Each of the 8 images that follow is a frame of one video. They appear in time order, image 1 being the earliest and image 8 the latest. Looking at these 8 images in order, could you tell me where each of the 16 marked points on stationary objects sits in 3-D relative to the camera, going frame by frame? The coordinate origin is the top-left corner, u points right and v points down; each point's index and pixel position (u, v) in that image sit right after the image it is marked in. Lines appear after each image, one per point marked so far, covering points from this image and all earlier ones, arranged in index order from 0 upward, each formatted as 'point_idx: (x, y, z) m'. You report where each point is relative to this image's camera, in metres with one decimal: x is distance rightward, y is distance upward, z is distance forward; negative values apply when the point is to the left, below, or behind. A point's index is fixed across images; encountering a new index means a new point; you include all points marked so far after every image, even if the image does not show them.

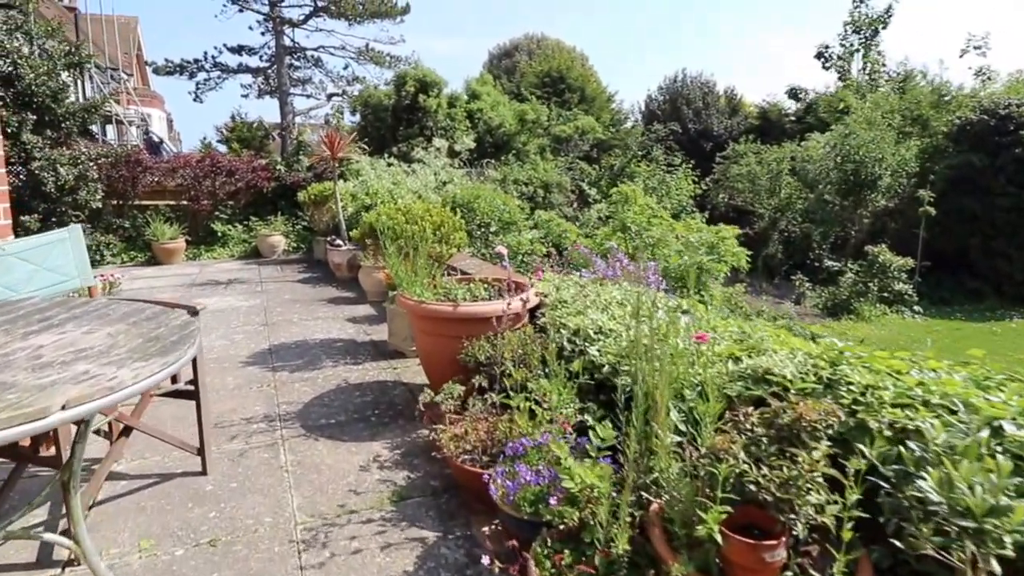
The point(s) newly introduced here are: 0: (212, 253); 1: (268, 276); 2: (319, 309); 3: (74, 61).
0: (-4.6, +0.5, +9.2) m
1: (-3.1, +0.1, +7.6) m
2: (-1.8, -0.2, +5.7) m
3: (-5.8, +3.0, +7.9) m
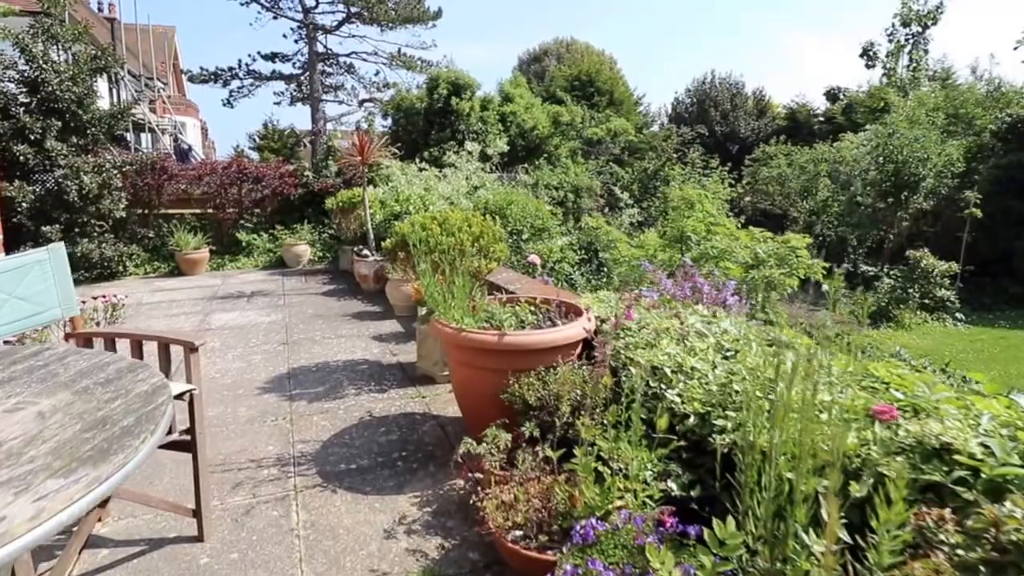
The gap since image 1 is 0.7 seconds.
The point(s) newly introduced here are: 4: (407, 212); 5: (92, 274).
0: (-4.1, +0.4, +8.9) m
1: (-2.6, 0.0, +7.2) m
2: (-1.5, -0.3, +5.3) m
3: (-5.4, +2.9, +7.7) m
4: (-1.2, +0.9, +7.0) m
5: (-5.5, +0.2, +7.8) m
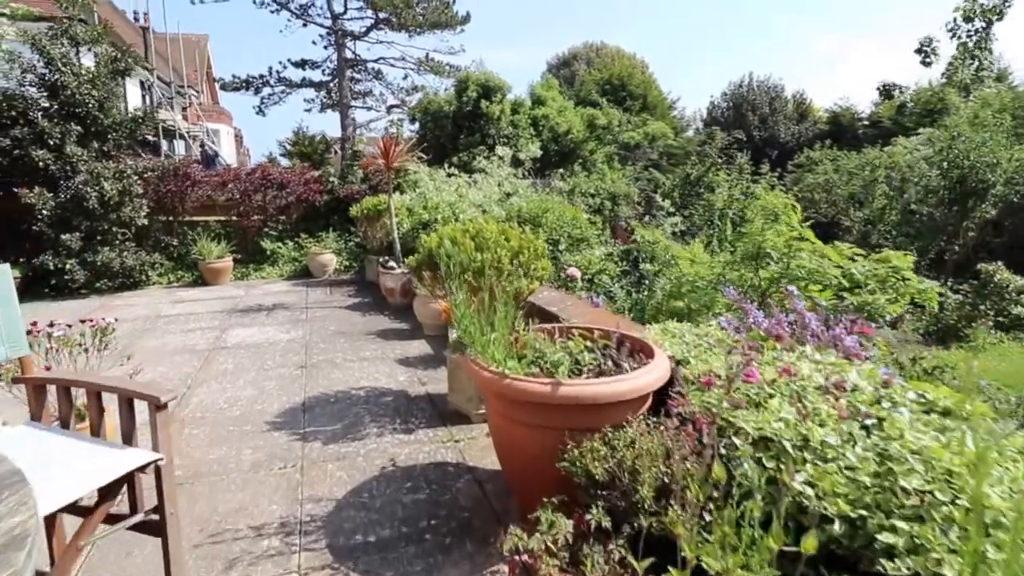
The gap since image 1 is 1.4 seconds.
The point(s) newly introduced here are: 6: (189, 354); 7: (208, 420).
0: (-3.6, +0.2, +8.6) m
1: (-2.2, -0.1, +6.8) m
2: (-1.2, -0.5, +4.9) m
3: (-4.9, +2.7, +7.5) m
4: (-0.8, +0.7, +6.6) m
5: (-5.0, +0.1, +7.5) m
6: (-2.5, -0.5, +4.6) m
7: (-1.7, -0.8, +3.4) m
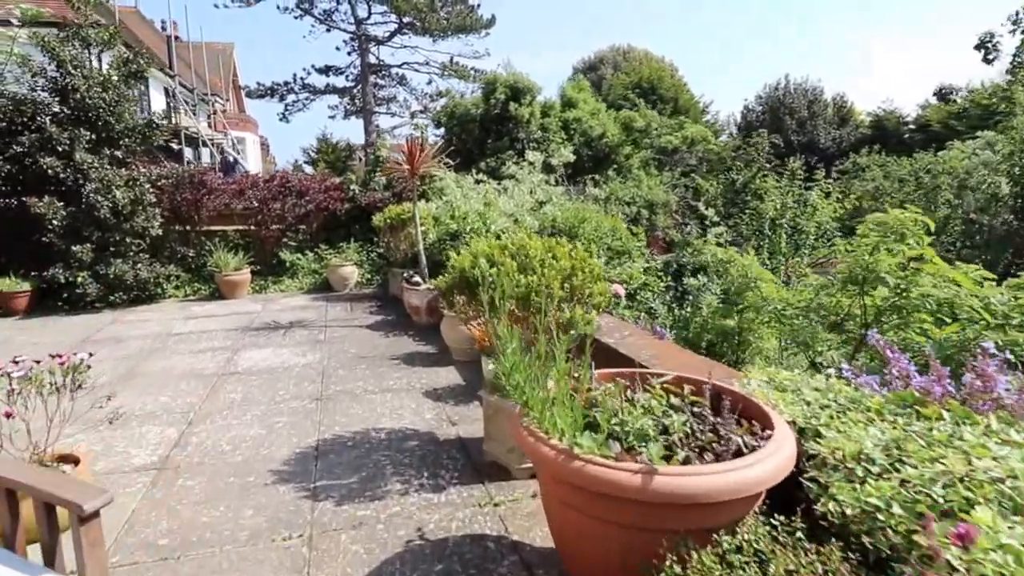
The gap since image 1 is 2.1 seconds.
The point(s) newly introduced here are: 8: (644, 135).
0: (-3.2, 0.0, +8.2) m
1: (-1.9, -0.3, +6.3) m
2: (-0.9, -0.6, +4.4) m
3: (-4.5, +2.6, +7.1) m
4: (-0.5, +0.6, +6.1) m
5: (-4.6, -0.1, +7.2) m
6: (-2.2, -0.6, +4.2) m
7: (-1.5, -0.9, +2.9) m
8: (+2.9, +3.4, +13.1) m
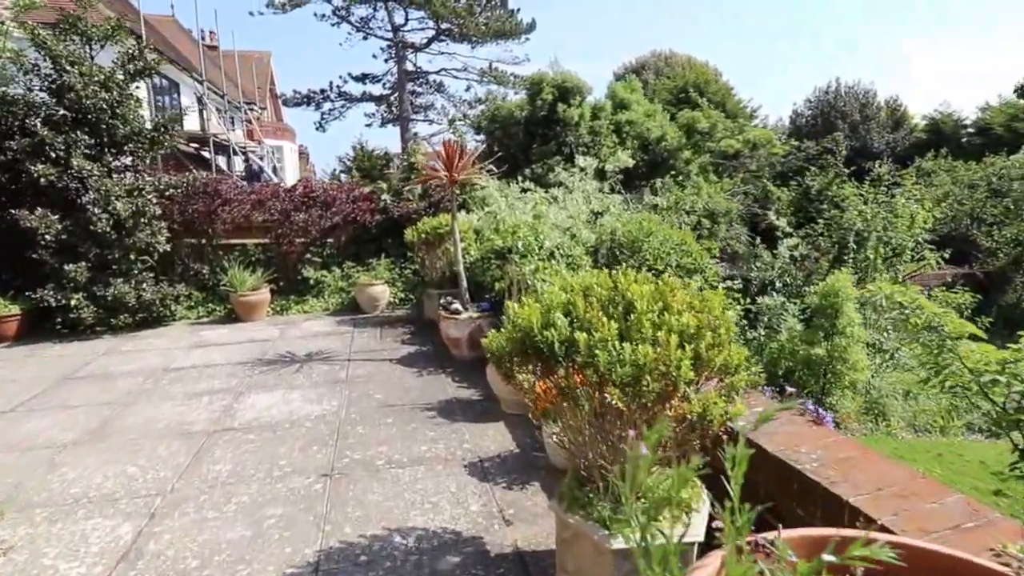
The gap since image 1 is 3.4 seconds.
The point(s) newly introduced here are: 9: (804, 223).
0: (-2.6, -0.2, +7.4) m
1: (-1.4, -0.5, +5.5) m
2: (-0.5, -0.8, +3.4) m
3: (-4.0, +2.3, +6.5) m
4: (0.0, +0.3, +5.1) m
5: (-4.1, -0.3, +6.5) m
6: (-1.8, -0.8, +3.3) m
7: (-1.2, -1.1, +2.0) m
8: (+3.8, +3.0, +11.9) m
9: (+4.2, +0.9, +8.3) m
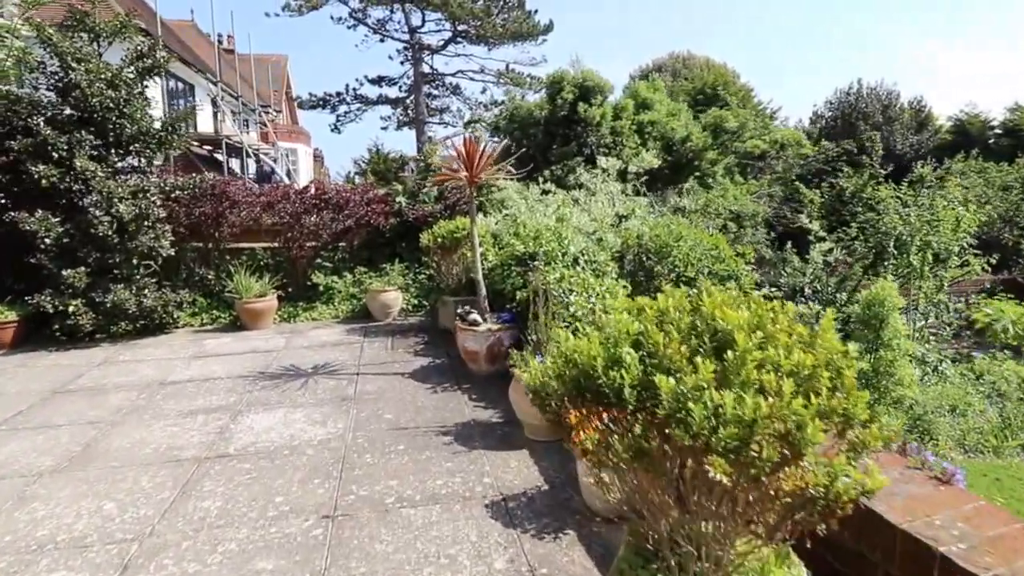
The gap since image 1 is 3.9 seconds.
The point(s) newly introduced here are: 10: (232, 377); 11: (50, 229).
0: (-2.3, -0.3, +7.0) m
1: (-1.2, -0.6, +5.1) m
2: (-0.4, -0.9, +3.1) m
3: (-3.7, +2.3, +6.2) m
4: (+0.2, +0.3, +4.7) m
5: (-3.9, -0.4, +6.2) m
6: (-1.7, -0.9, +3.0) m
7: (-1.1, -1.1, +1.7) m
8: (+4.2, +2.9, +11.5) m
9: (+4.4, +0.8, +7.9) m
10: (-2.2, -0.7, +4.8) m
11: (-4.5, +0.6, +5.8) m
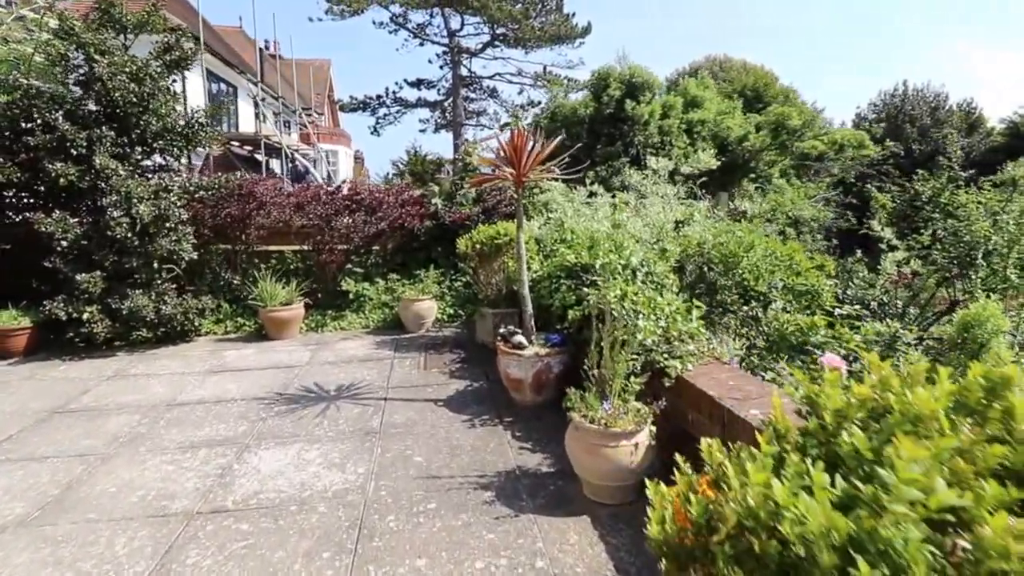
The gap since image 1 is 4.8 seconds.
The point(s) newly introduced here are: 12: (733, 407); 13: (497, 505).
0: (-1.9, -0.4, +6.5) m
1: (-0.8, -0.7, +4.6) m
2: (-0.1, -1.0, +2.5) m
3: (-3.3, +2.2, +5.8) m
4: (+0.6, +0.1, +4.1) m
5: (-3.4, -0.4, +5.8) m
6: (-1.5, -1.0, +2.4) m
7: (-0.9, -1.2, +1.1) m
8: (+5.0, +2.7, +10.6) m
9: (+4.9, +0.6, +7.0) m
10: (-1.9, -0.8, +4.3) m
11: (-4.1, +0.5, +5.4) m
12: (+0.8, -0.5, +2.3) m
13: (0.0, -0.9, +2.6) m
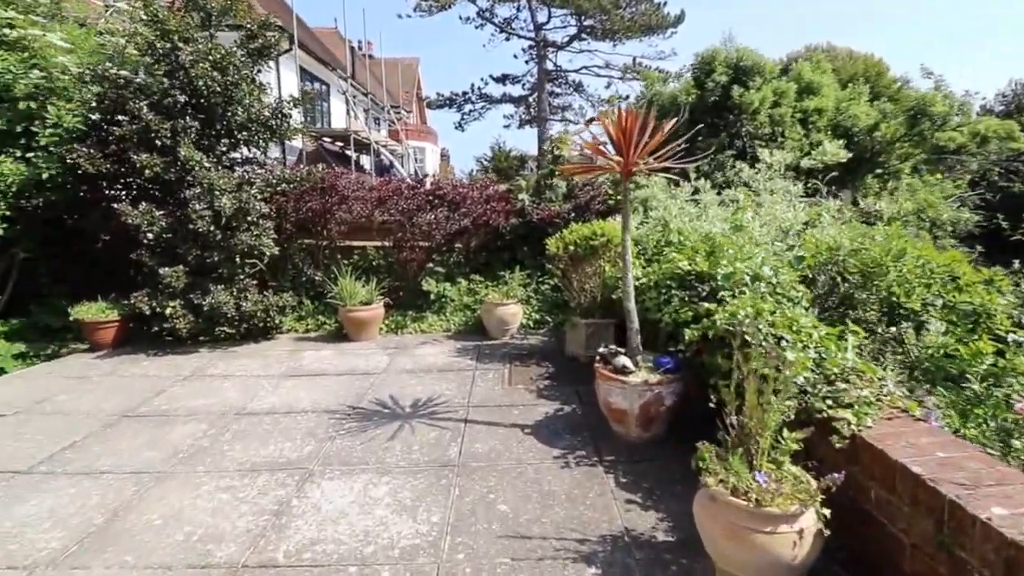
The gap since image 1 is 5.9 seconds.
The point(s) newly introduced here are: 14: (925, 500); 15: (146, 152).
0: (-0.9, -0.4, +6.1) m
1: (-0.2, -0.7, +4.1) m
2: (+0.2, -1.0, +1.9) m
3: (-2.4, +2.3, +5.6) m
4: (+1.2, +0.1, +3.4) m
5: (-2.6, -0.4, +5.6) m
6: (-1.1, -1.0, +2.0) m
7: (-0.8, -1.2, +0.6) m
8: (+6.4, +2.5, +9.3) m
9: (+5.9, +0.4, +5.7) m
10: (-1.3, -0.8, +3.9) m
11: (-3.2, +0.6, +5.3) m
12: (+1.2, -0.6, +1.6) m
13: (+0.3, -1.0, +2.0) m
14: (+1.2, -0.6, +1.7) m
15: (-3.3, +1.2, +5.4) m
